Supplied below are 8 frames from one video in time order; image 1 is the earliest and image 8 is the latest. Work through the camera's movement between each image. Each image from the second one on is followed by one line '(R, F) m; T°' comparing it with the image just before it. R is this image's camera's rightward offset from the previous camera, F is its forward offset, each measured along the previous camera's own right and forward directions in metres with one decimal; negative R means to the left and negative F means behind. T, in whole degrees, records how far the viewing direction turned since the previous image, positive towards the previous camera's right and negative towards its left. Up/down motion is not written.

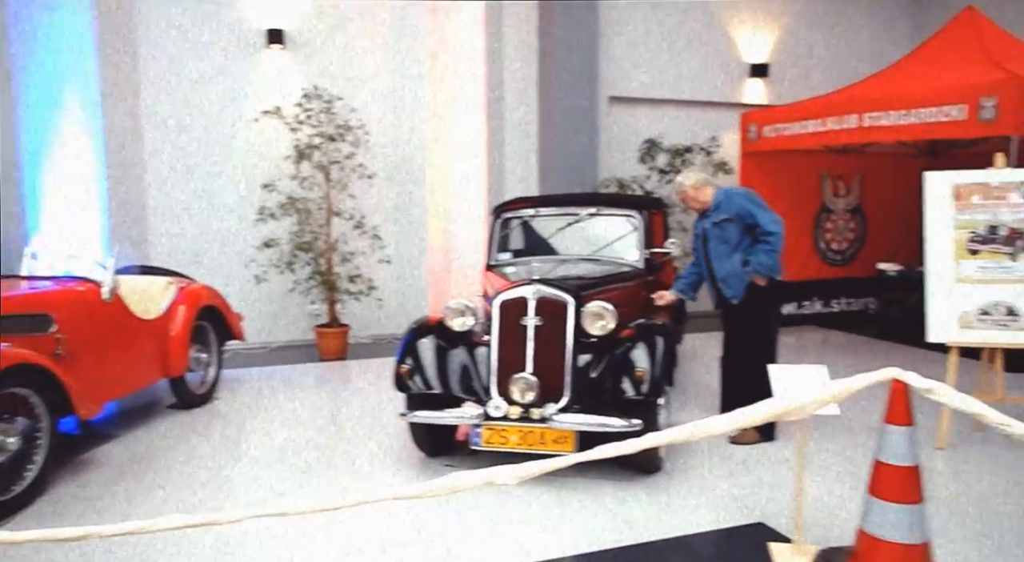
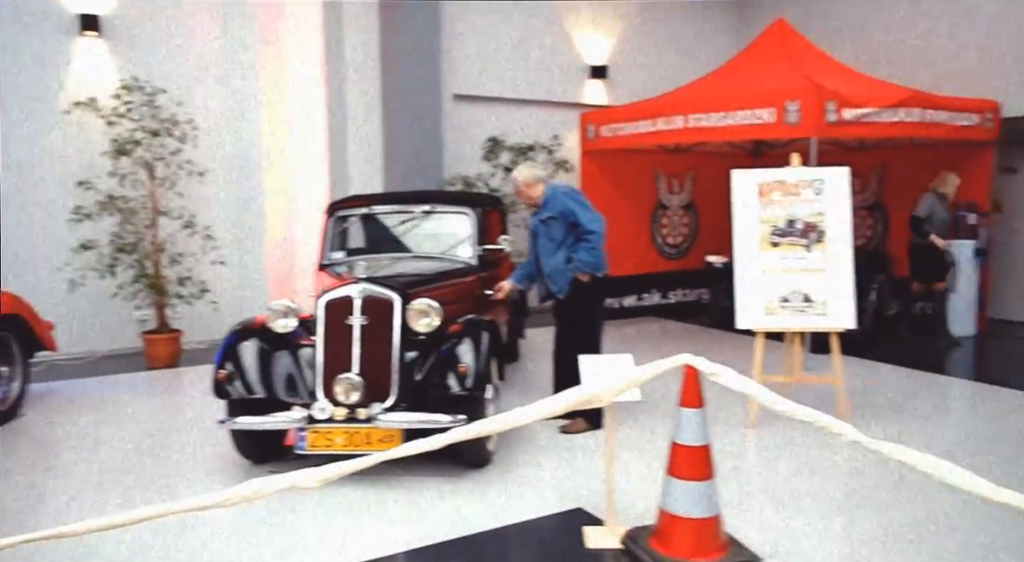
(0.0, 0.0) m; +11°
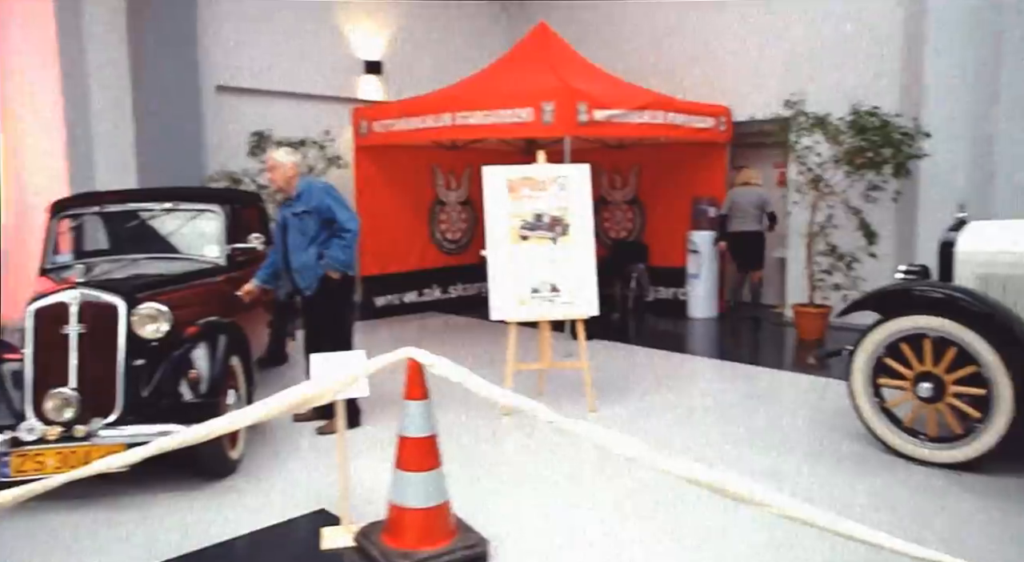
(-0.8, 0.0) m; -10°
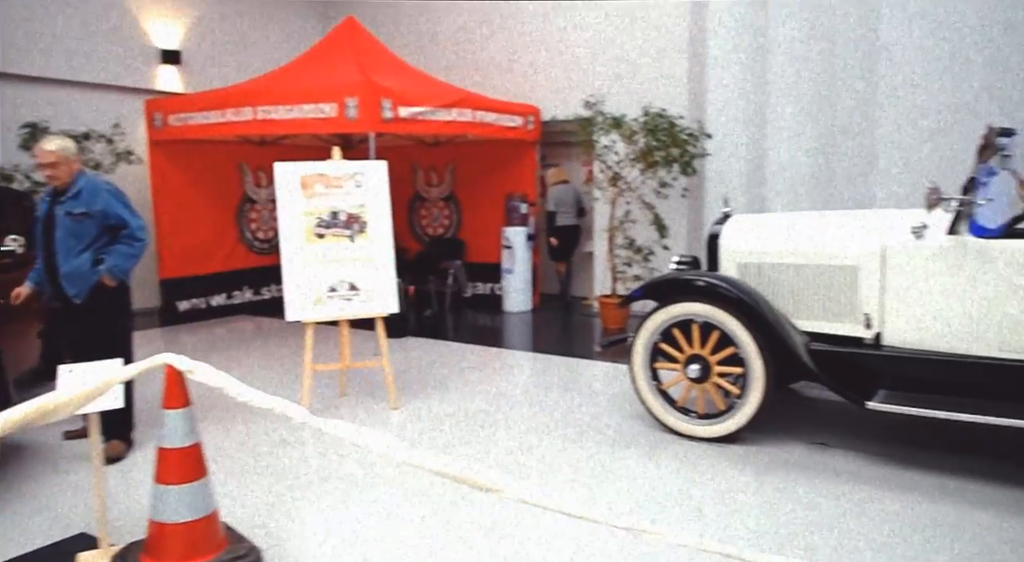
(+0.3, 0.0) m; +10°
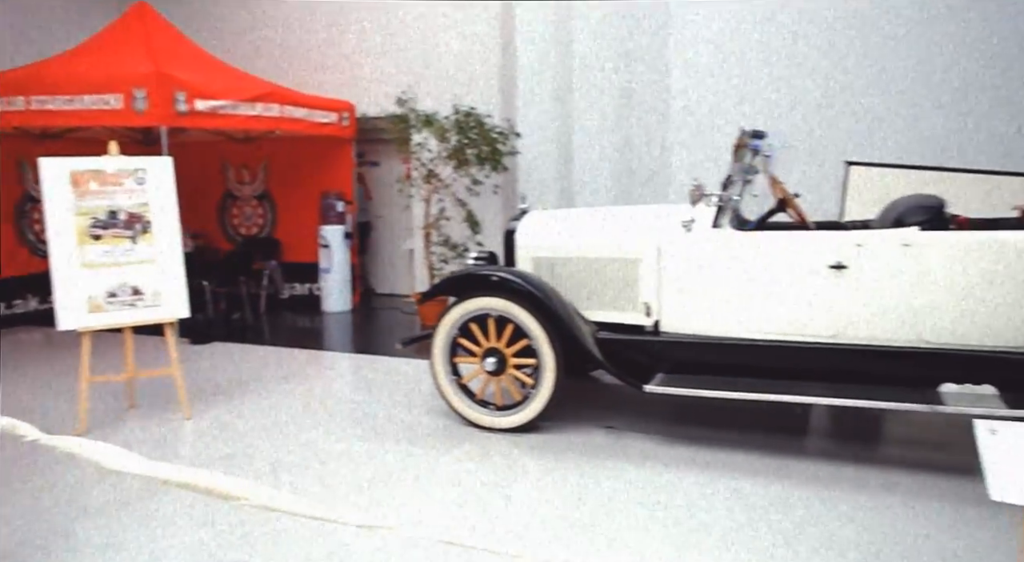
(+0.3, 0.0) m; +10°
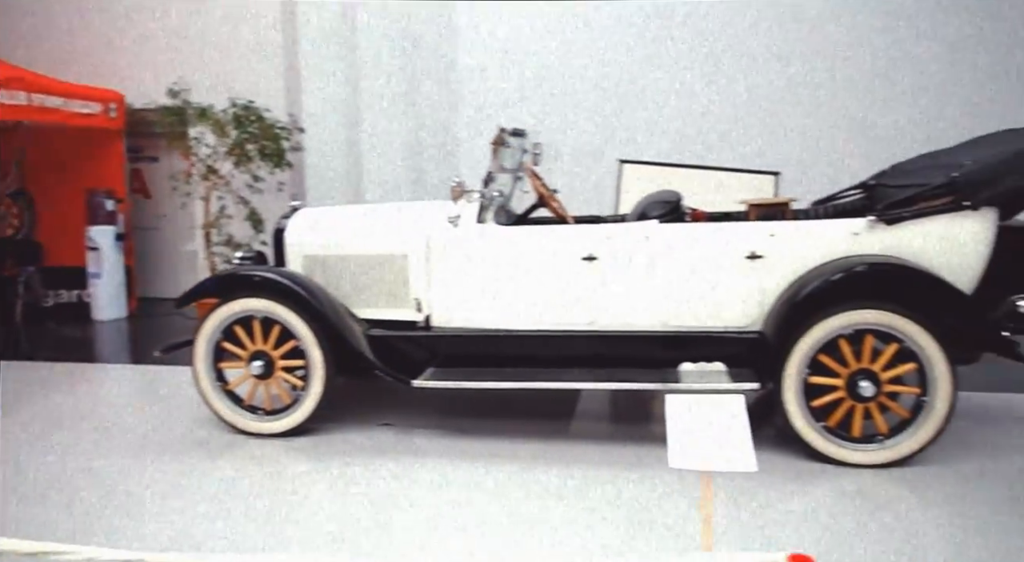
(+0.4, 0.0) m; +11°
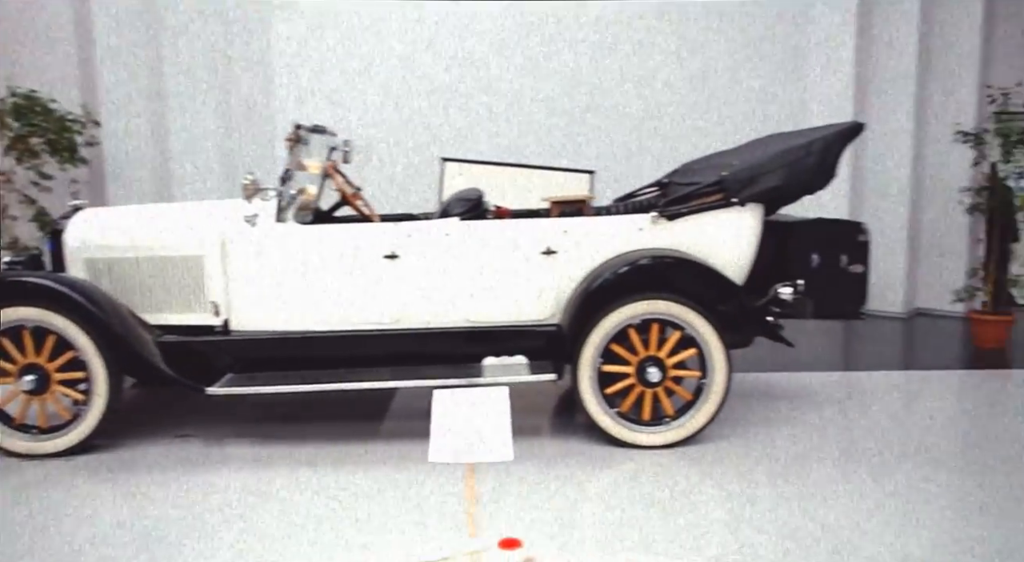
(+0.3, 0.0) m; +9°
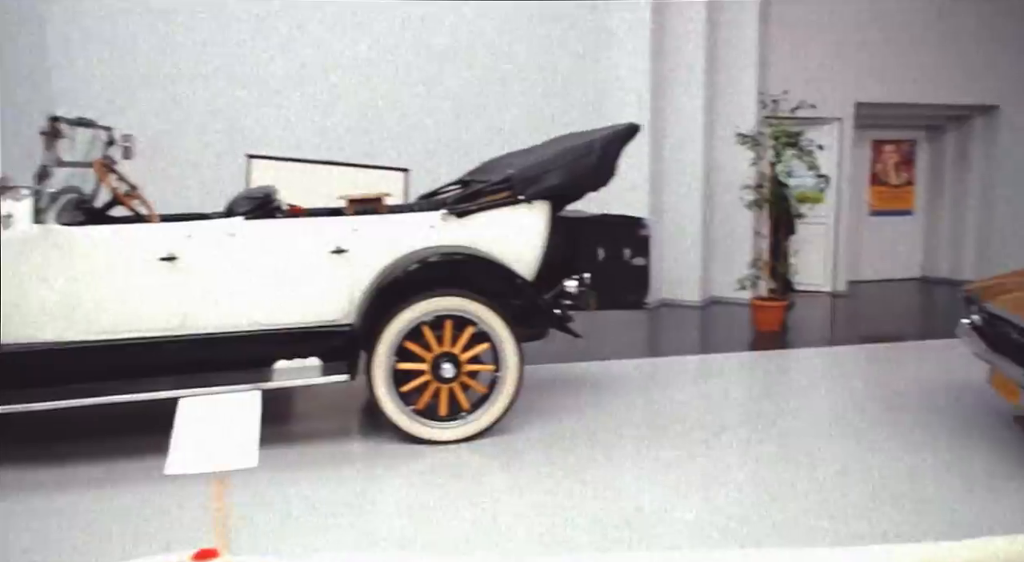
(+0.3, 0.0) m; +10°
